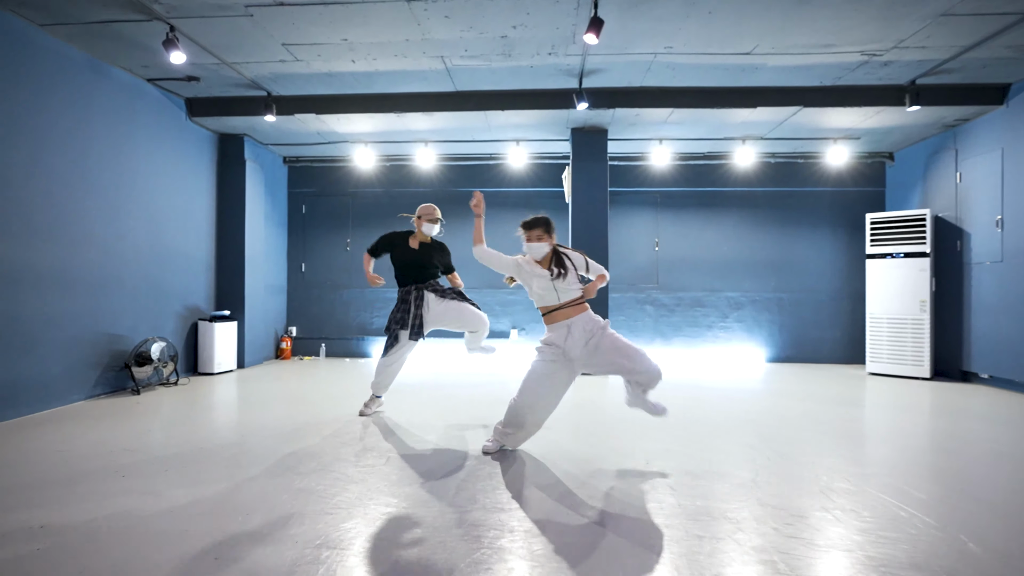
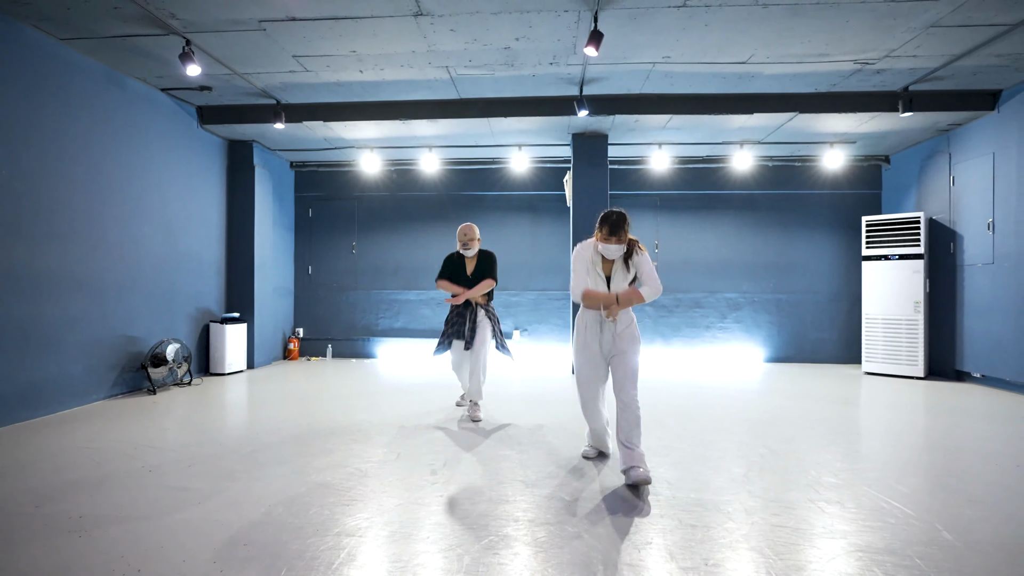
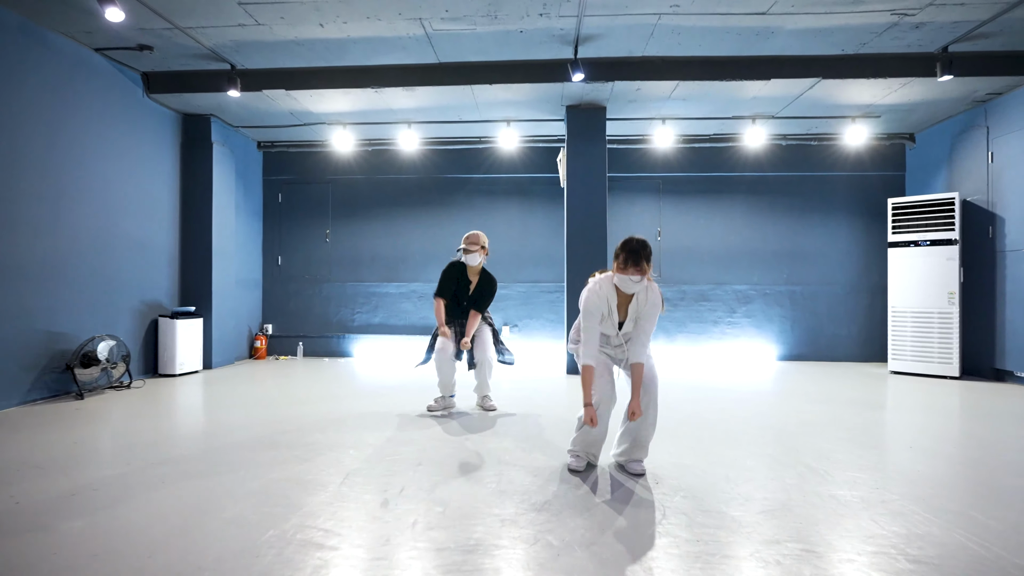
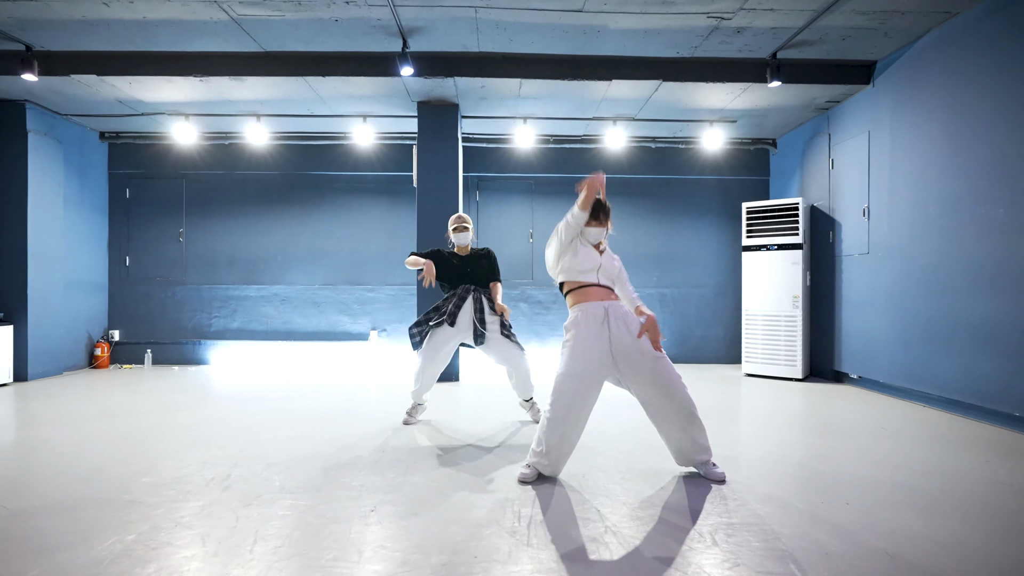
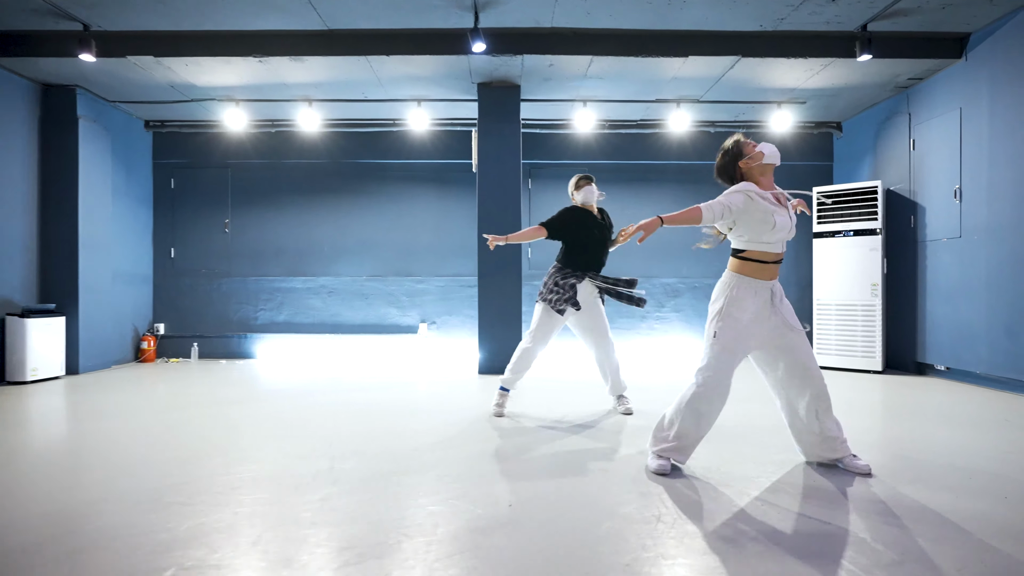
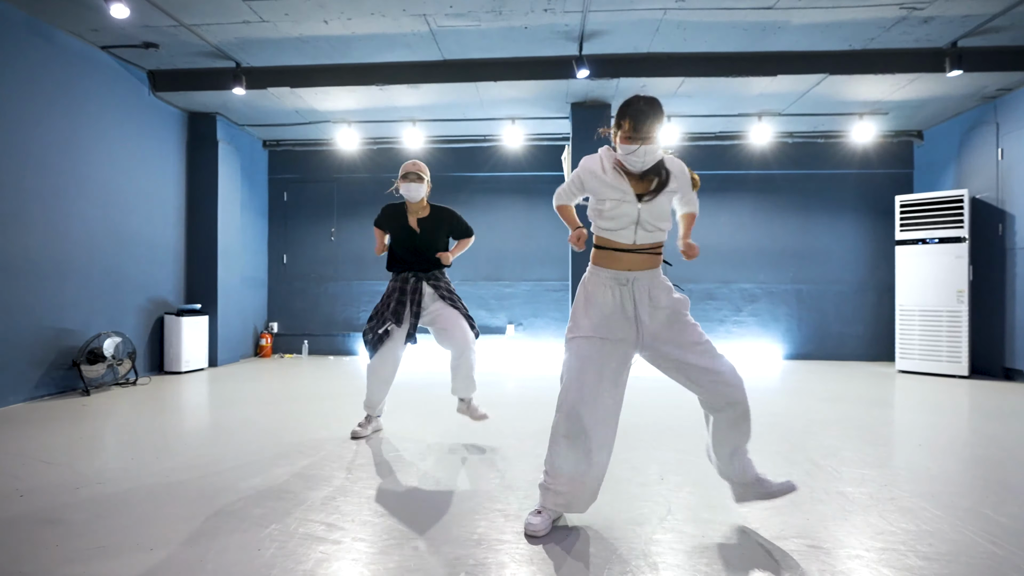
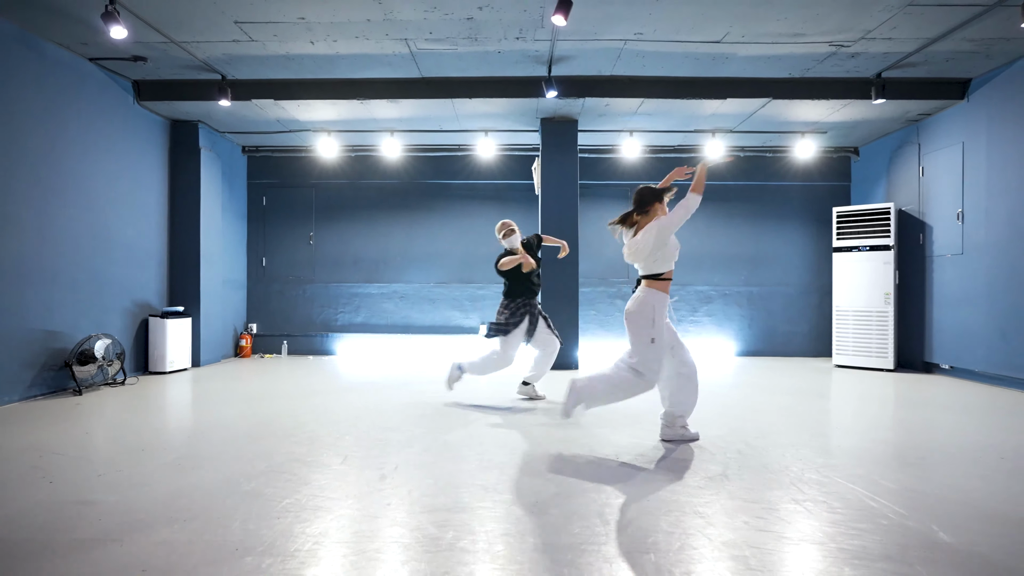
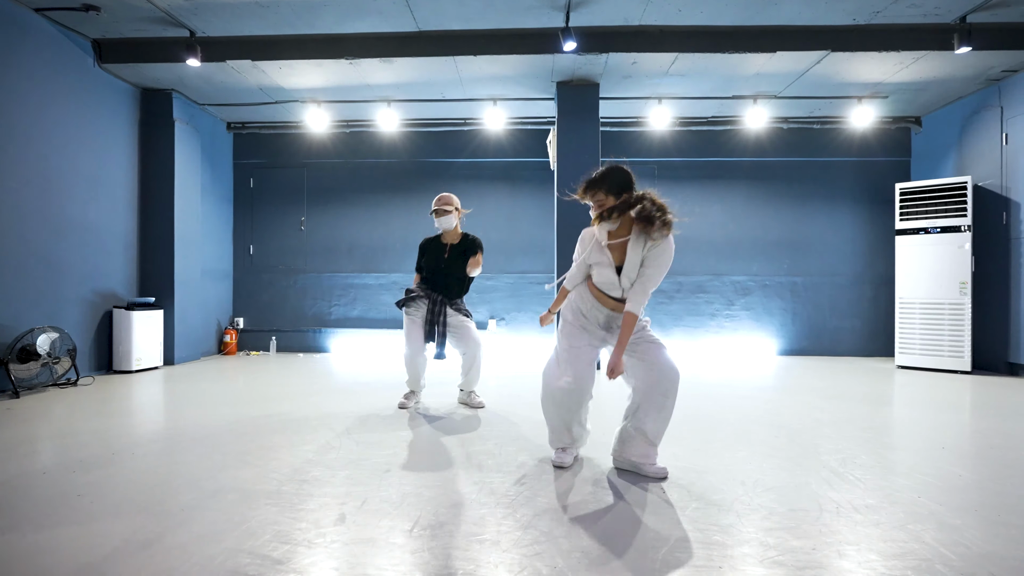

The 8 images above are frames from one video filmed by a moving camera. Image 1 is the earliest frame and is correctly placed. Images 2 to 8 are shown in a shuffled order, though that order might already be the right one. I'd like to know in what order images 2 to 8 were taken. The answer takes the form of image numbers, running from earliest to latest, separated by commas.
6, 2, 3, 8, 7, 5, 4
